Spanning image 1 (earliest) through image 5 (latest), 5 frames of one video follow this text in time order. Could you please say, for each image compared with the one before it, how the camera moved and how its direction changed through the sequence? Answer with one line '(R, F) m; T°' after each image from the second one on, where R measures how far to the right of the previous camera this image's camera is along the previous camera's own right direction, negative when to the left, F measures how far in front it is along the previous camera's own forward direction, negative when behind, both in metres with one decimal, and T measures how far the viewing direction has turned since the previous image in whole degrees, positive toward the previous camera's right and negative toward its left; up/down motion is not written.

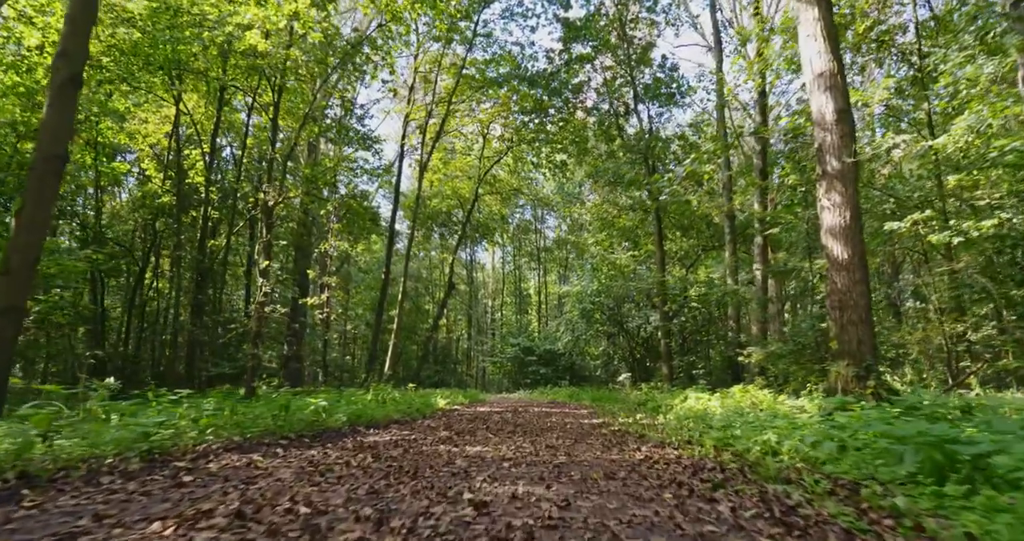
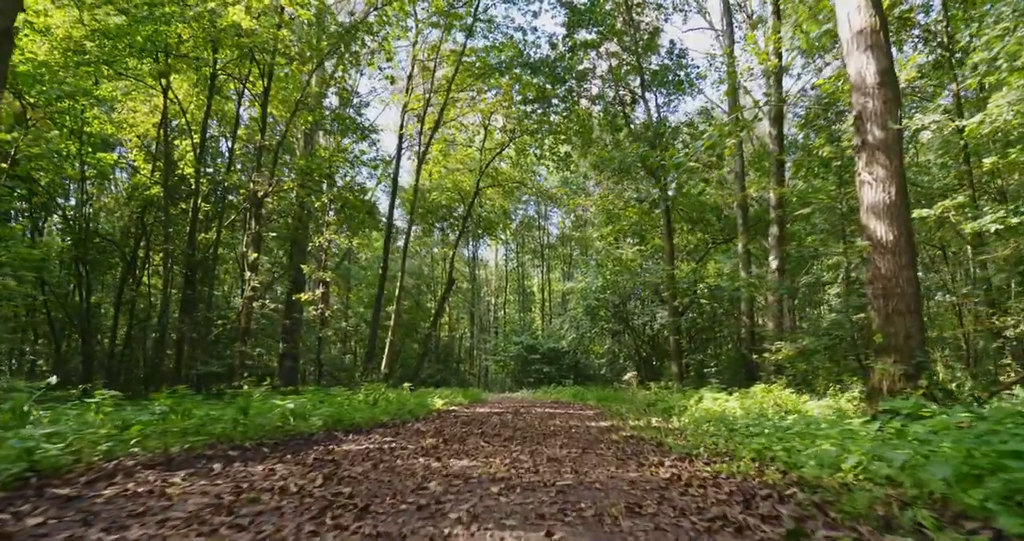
(+0.1, +0.8) m; 0°
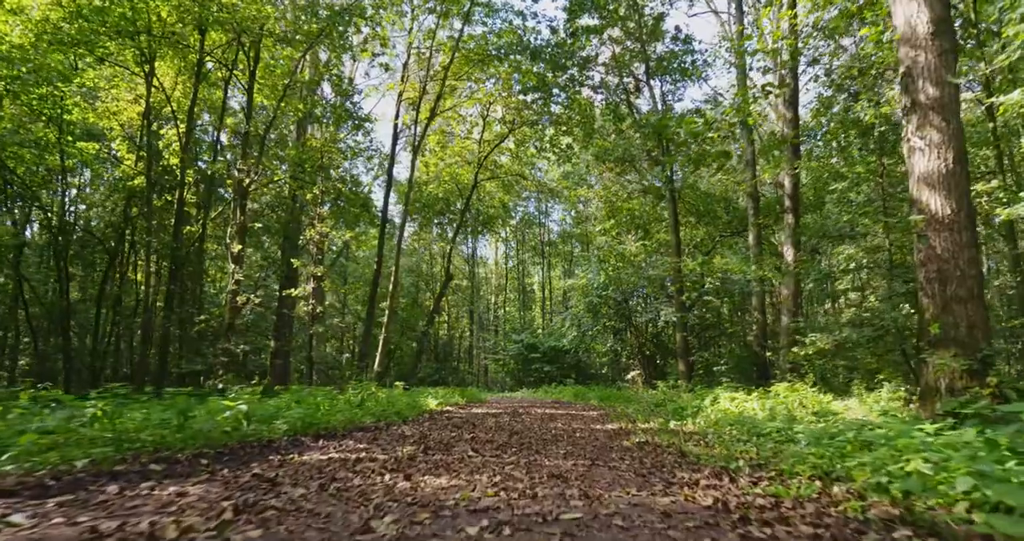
(0.0, +0.8) m; 0°
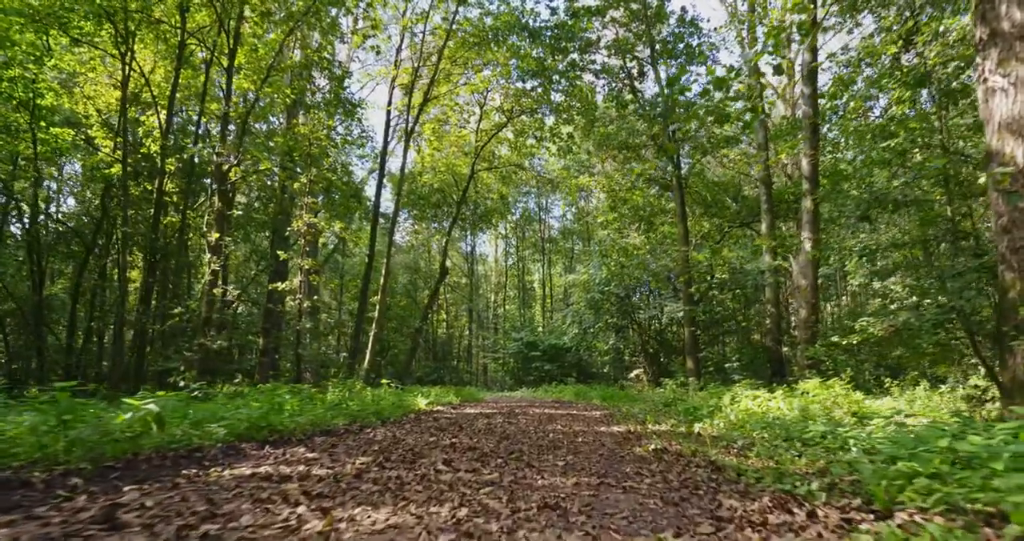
(+0.1, +0.9) m; 0°
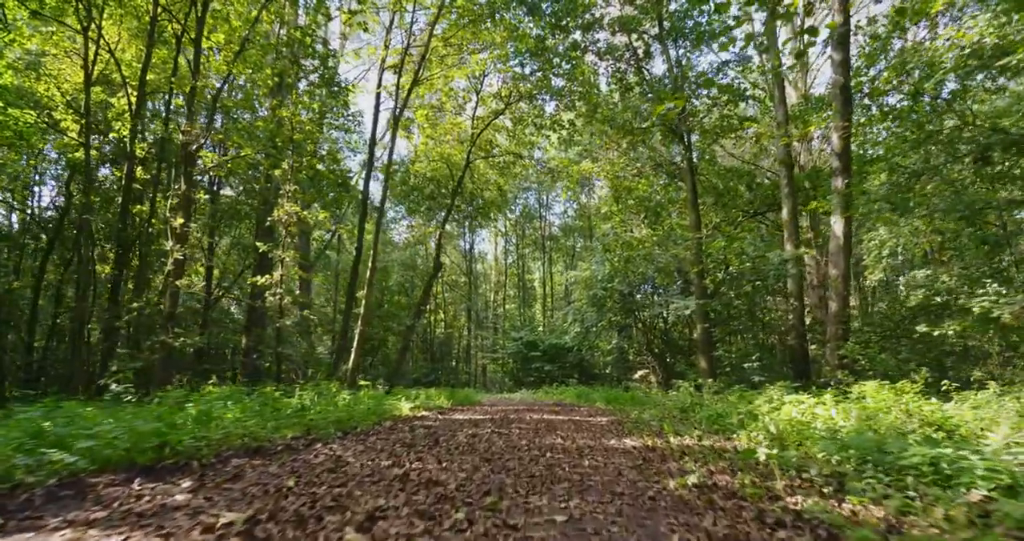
(+0.1, +1.2) m; 0°
